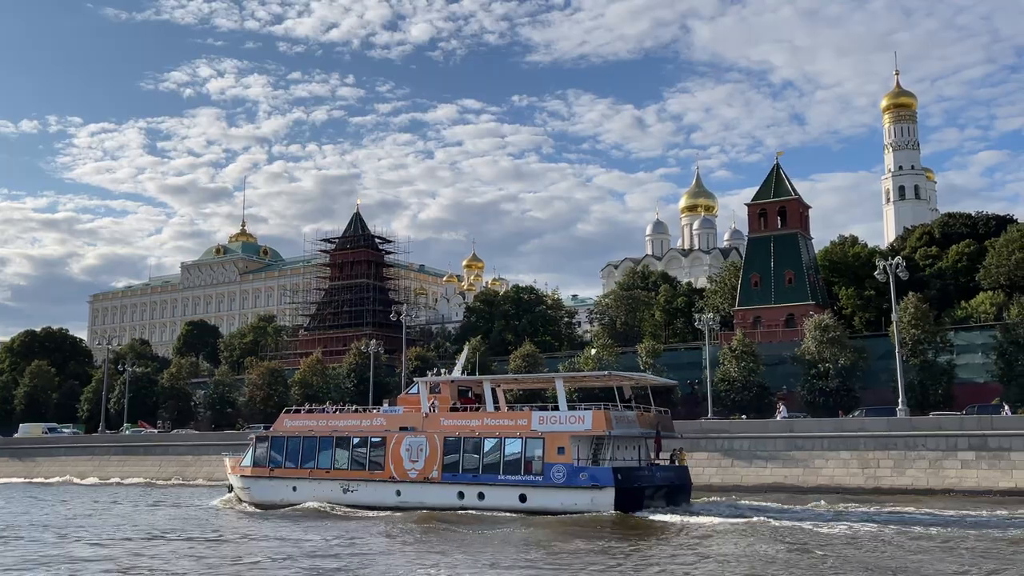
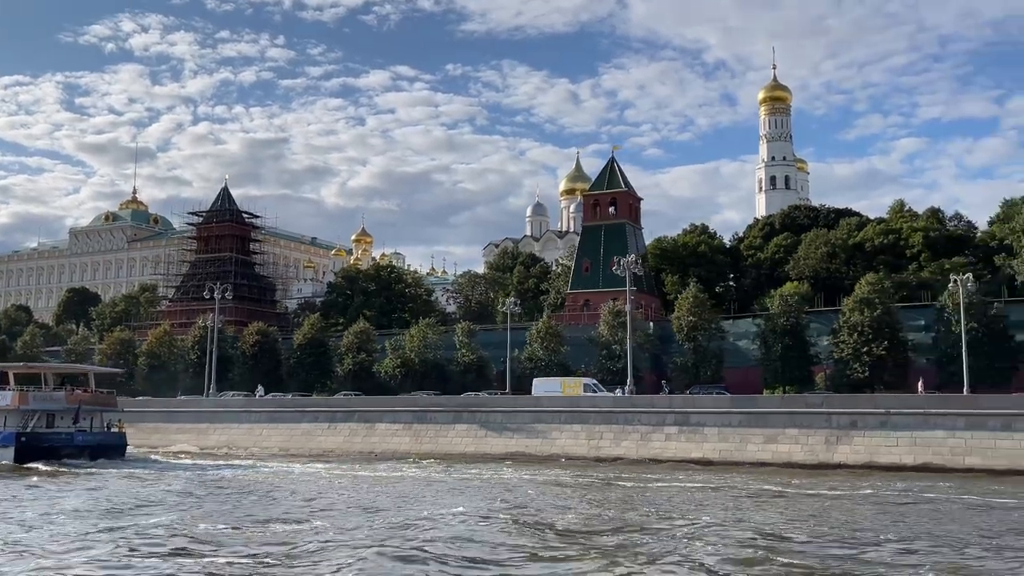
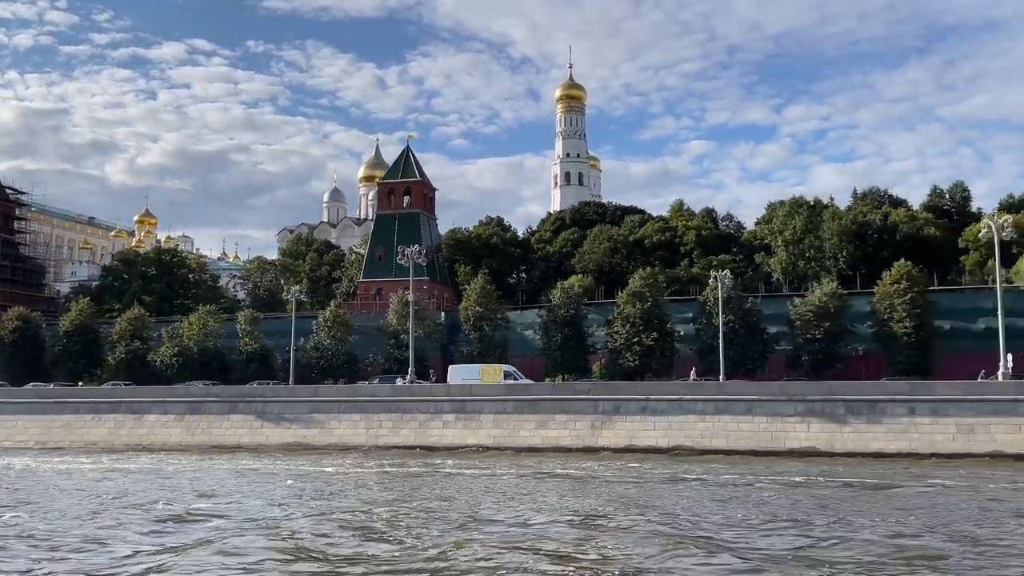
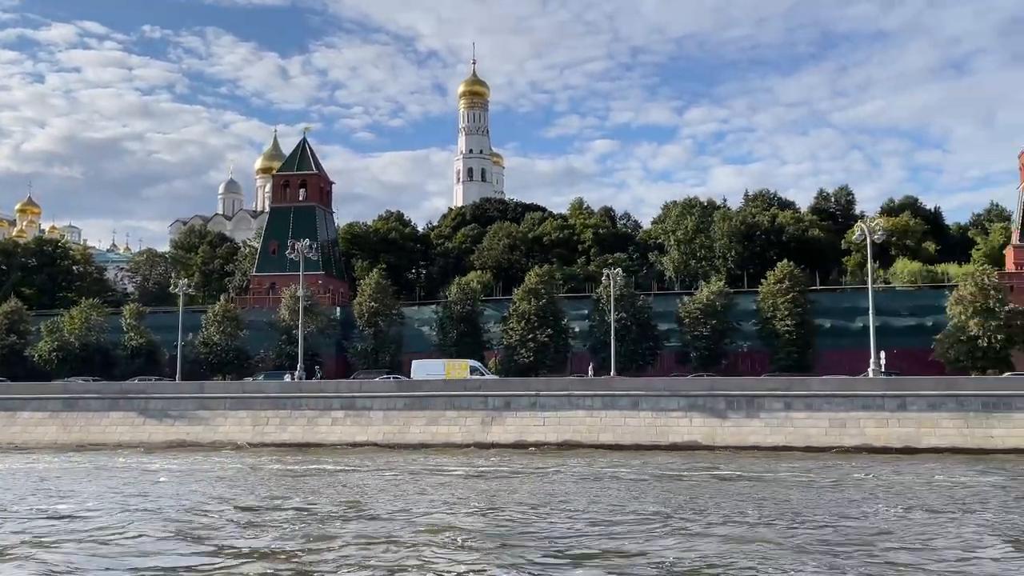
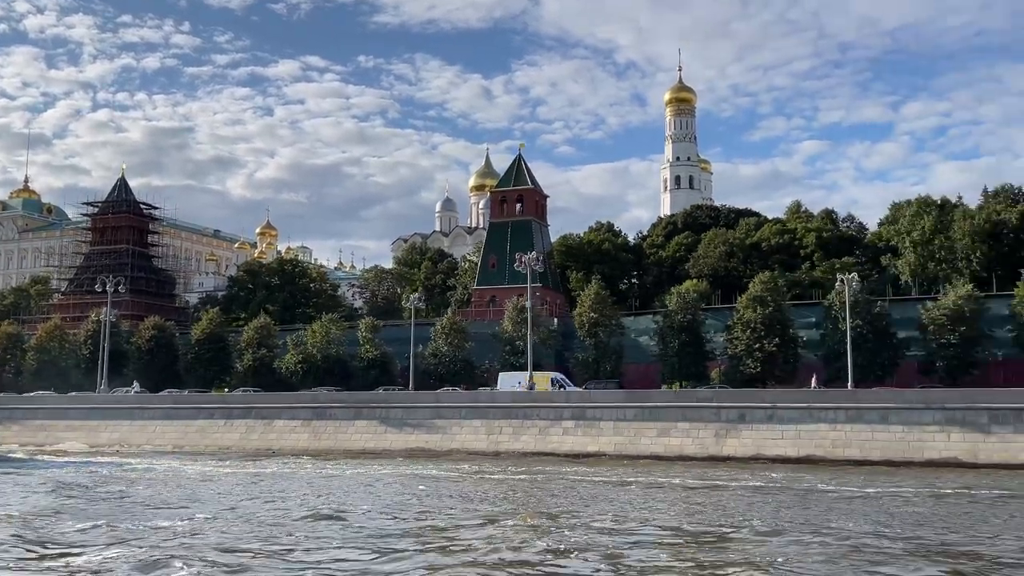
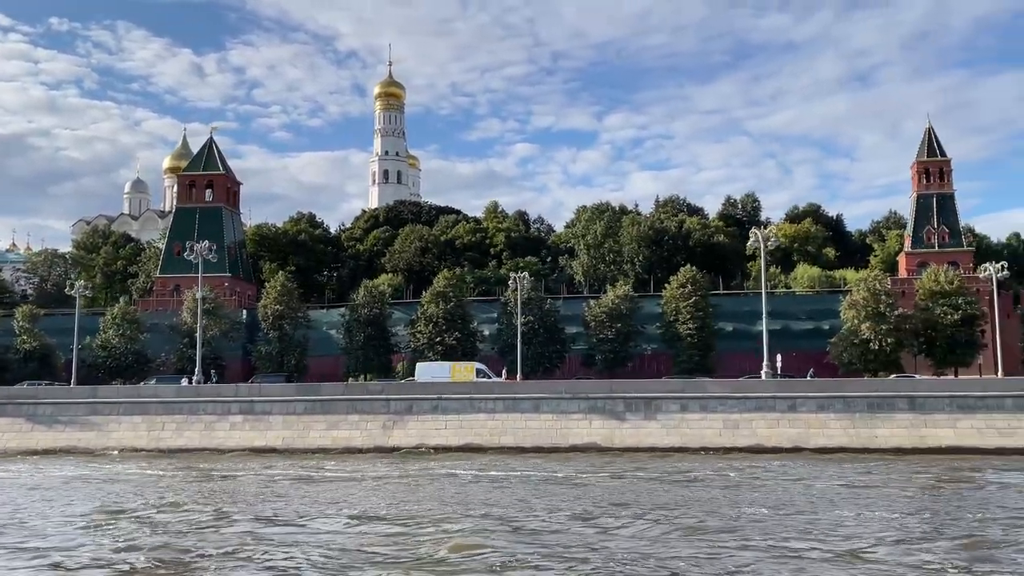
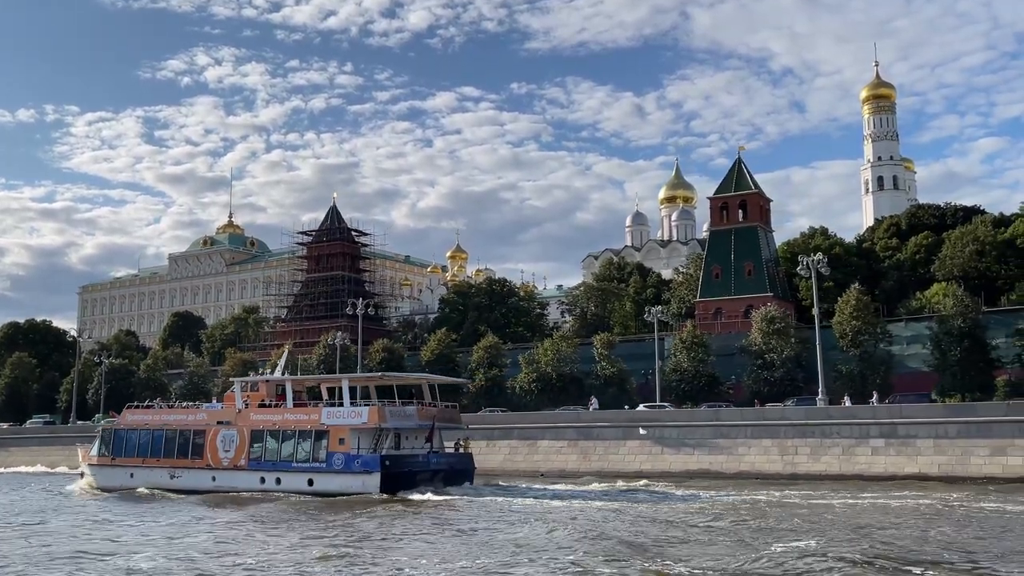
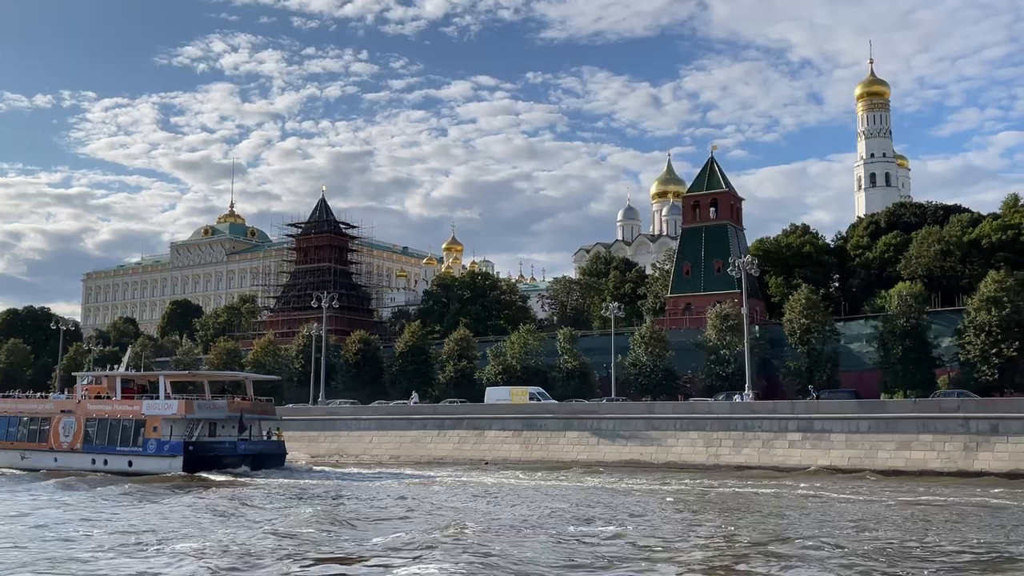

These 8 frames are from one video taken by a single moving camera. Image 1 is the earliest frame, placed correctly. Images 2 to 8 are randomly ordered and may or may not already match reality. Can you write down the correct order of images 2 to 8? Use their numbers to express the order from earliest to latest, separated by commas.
7, 8, 2, 5, 3, 4, 6
